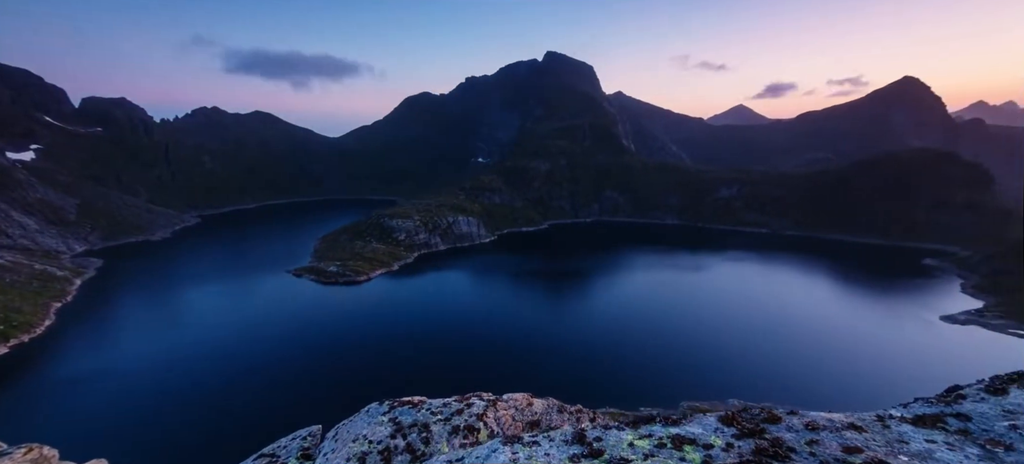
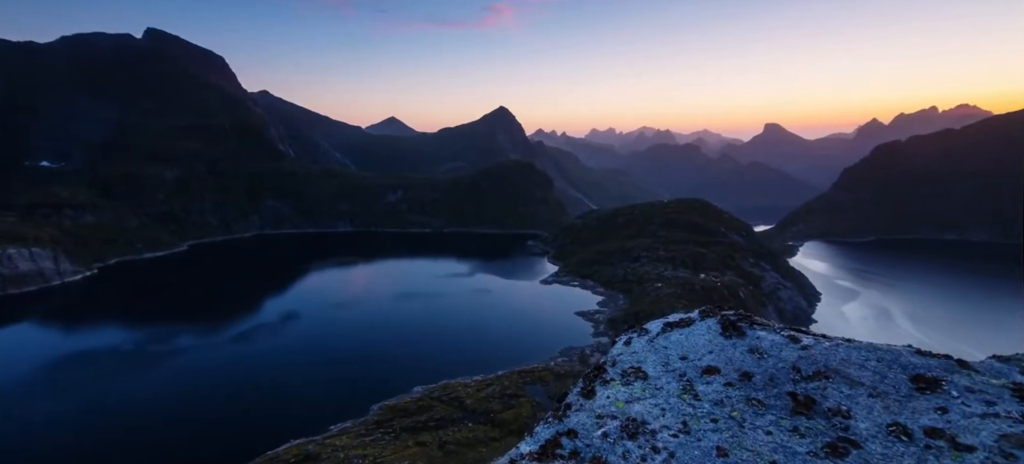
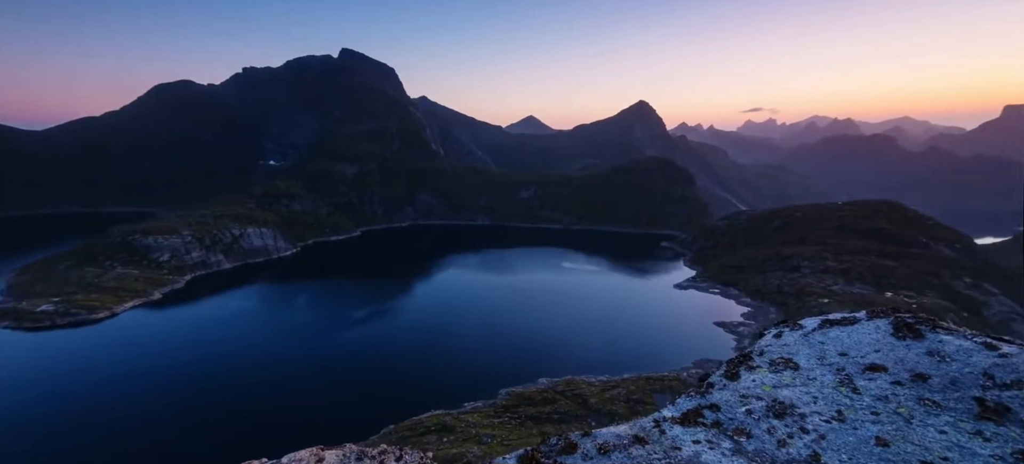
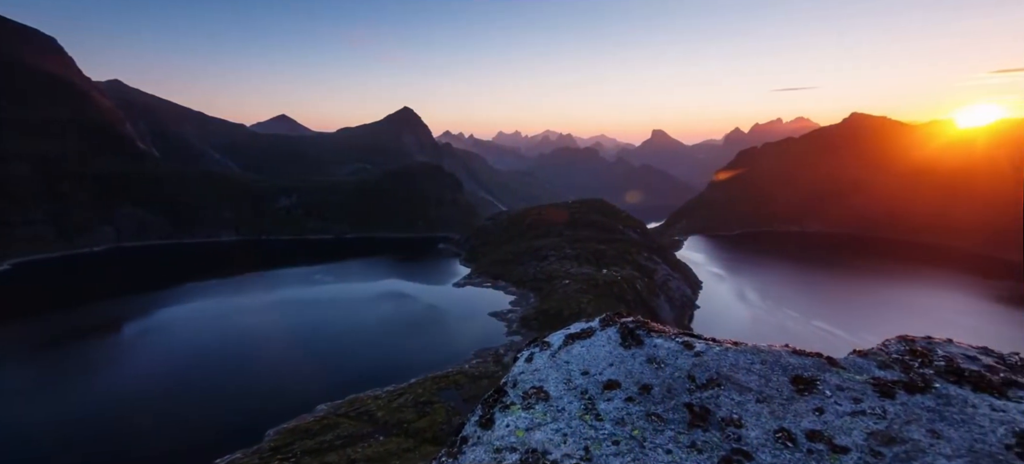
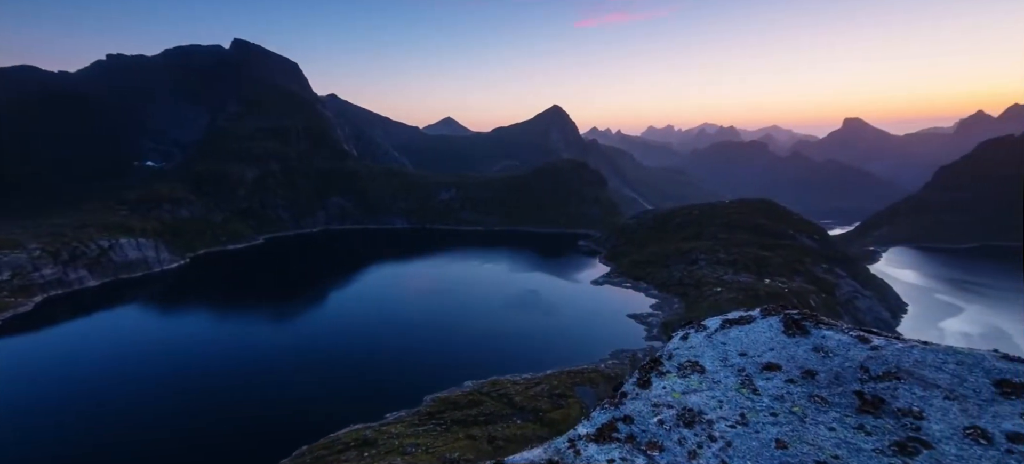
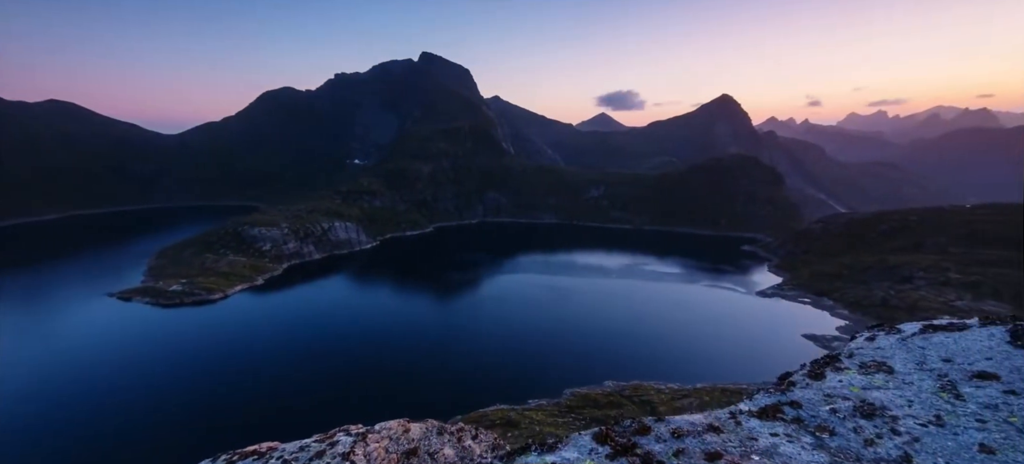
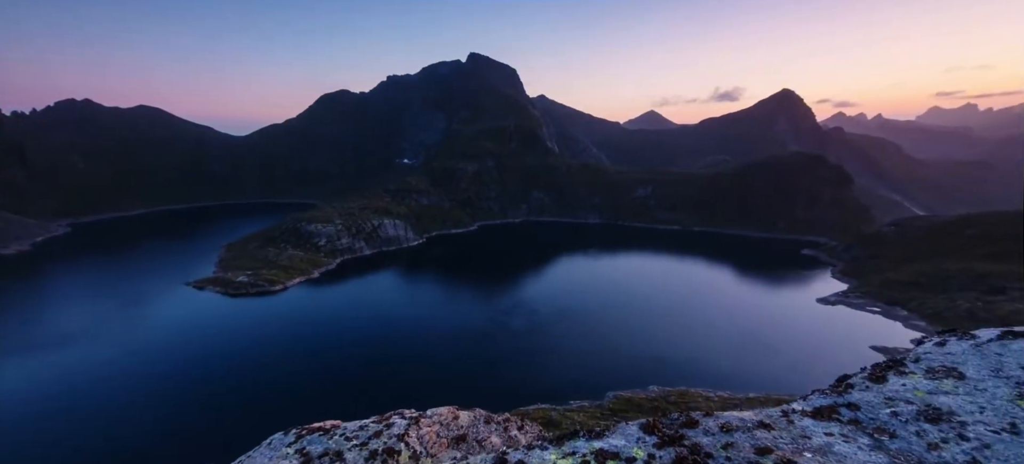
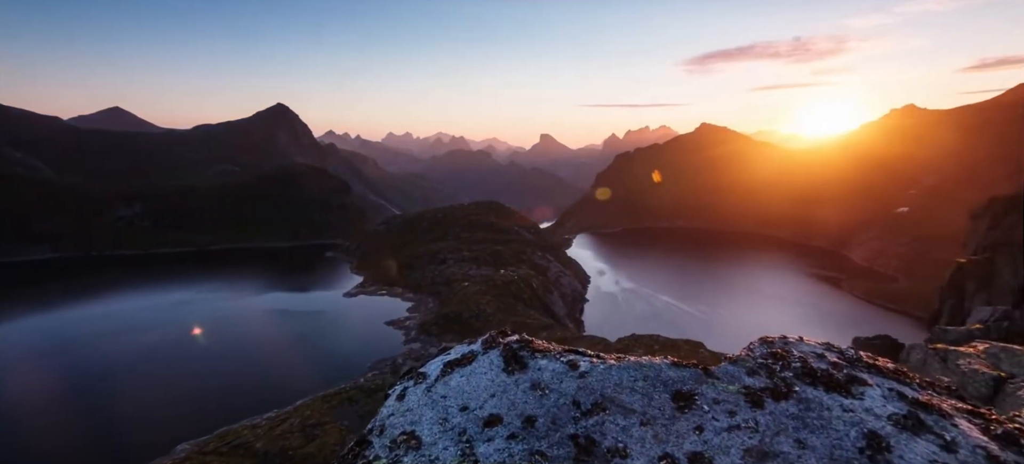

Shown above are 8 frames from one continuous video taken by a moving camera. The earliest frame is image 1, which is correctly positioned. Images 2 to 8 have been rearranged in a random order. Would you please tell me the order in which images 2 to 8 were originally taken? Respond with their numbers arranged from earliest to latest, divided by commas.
7, 6, 3, 5, 2, 4, 8
